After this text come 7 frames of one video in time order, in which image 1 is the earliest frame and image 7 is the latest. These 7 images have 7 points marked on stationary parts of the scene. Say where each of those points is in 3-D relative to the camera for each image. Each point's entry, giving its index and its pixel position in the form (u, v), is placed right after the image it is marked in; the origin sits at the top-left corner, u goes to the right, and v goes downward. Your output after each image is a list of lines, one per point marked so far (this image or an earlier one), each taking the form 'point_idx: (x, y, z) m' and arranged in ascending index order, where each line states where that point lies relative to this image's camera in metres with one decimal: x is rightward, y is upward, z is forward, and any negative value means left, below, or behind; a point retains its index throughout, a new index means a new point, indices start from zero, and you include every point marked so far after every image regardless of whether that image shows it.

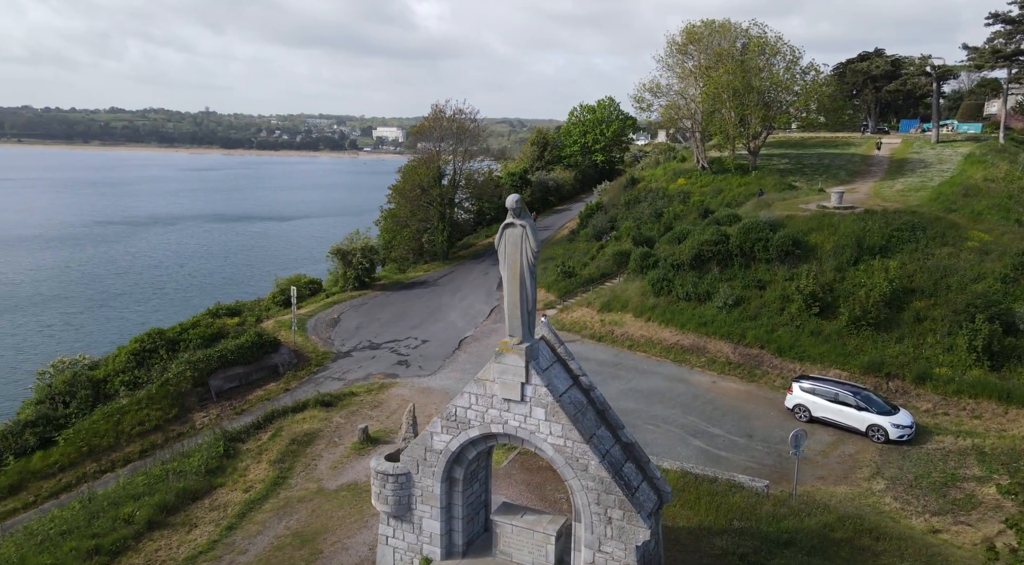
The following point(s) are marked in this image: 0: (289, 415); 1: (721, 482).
0: (-6.2, -3.7, +20.0) m
1: (+4.4, -4.2, +15.0) m
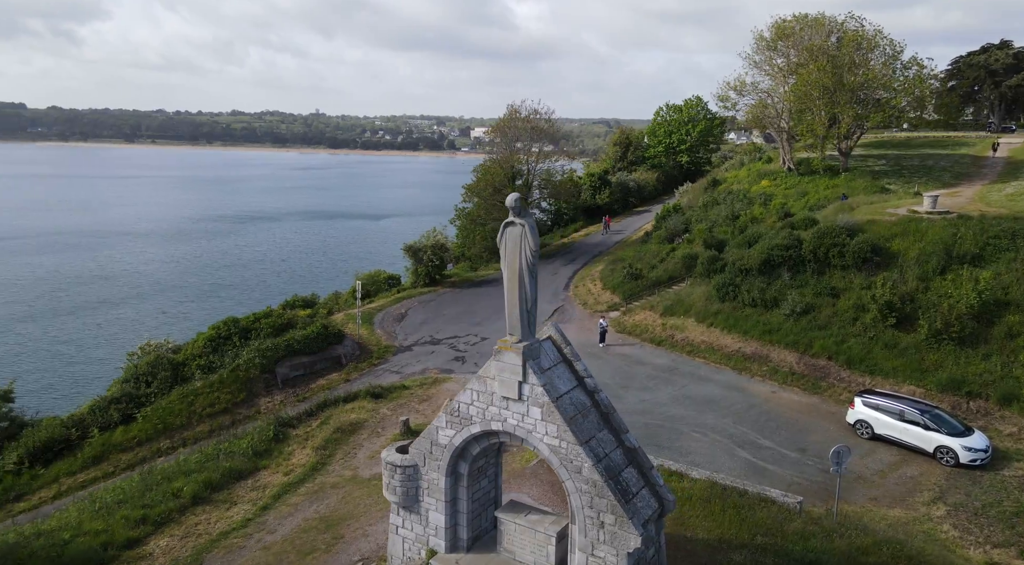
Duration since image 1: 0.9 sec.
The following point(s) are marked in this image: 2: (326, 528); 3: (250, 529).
0: (-5.0, -3.6, +20.8) m
1: (+4.8, -4.3, +14.4) m
2: (-3.7, -4.8, +14.0) m
3: (-5.2, -4.9, +14.0) m
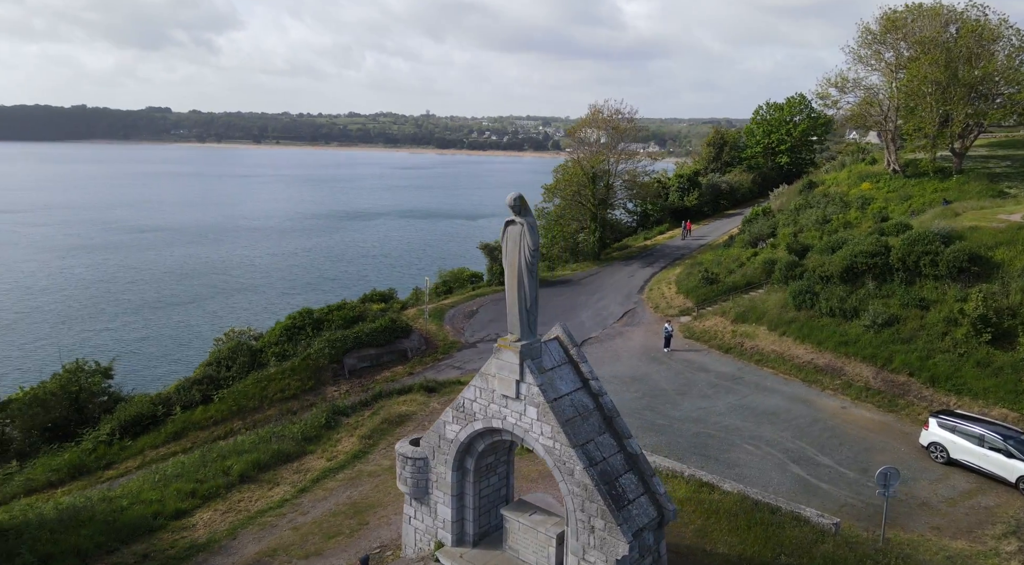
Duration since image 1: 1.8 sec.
0: (-3.5, -3.5, +21.5) m
1: (+5.2, -4.4, +13.7) m
2: (-3.2, -4.7, +14.5) m
3: (-4.7, -4.7, +14.8) m
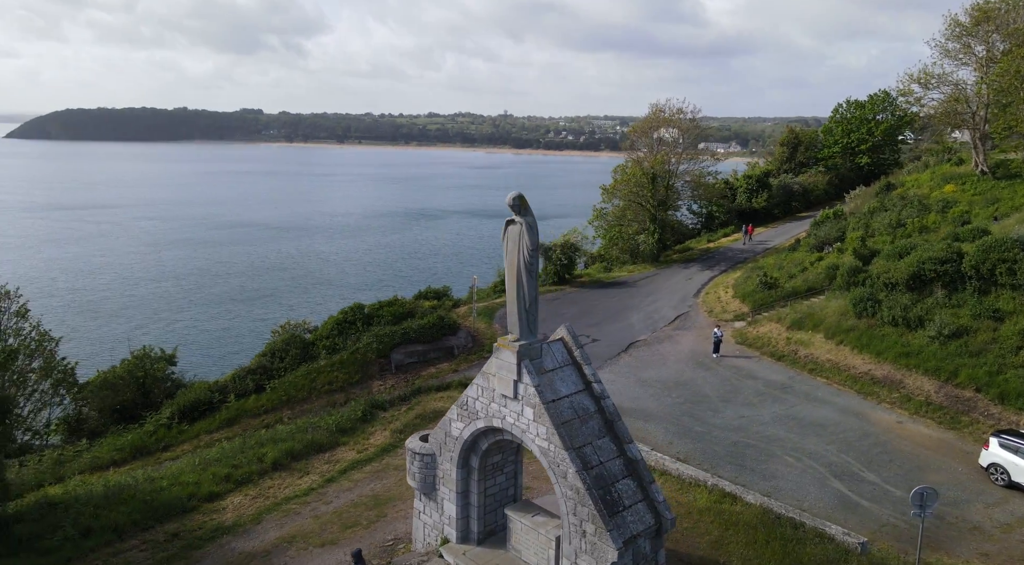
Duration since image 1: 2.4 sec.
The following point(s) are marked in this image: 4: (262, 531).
0: (-2.4, -3.4, +21.8) m
1: (+5.5, -4.5, +13.1) m
2: (-2.9, -4.6, +14.8) m
3: (-4.3, -4.6, +15.3) m
4: (-4.8, -4.8, +13.8) m
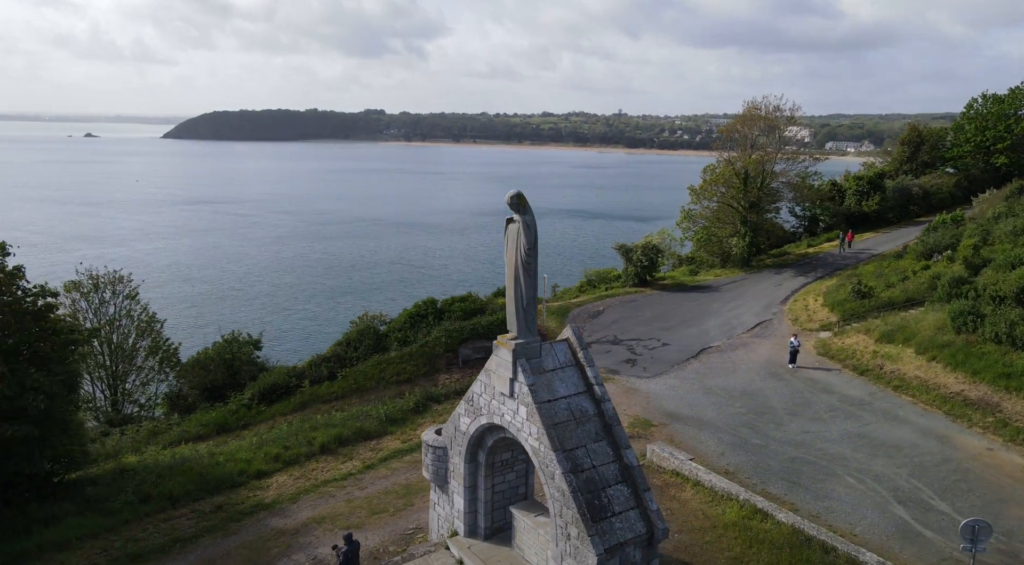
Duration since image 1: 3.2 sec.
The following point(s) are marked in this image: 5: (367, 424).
0: (-0.7, -3.3, +22.0) m
1: (+5.6, -4.7, +12.2) m
2: (-2.3, -4.5, +15.2) m
3: (-3.7, -4.4, +15.9) m
4: (-4.4, -4.6, +14.5) m
5: (-3.8, -3.7, +18.8) m
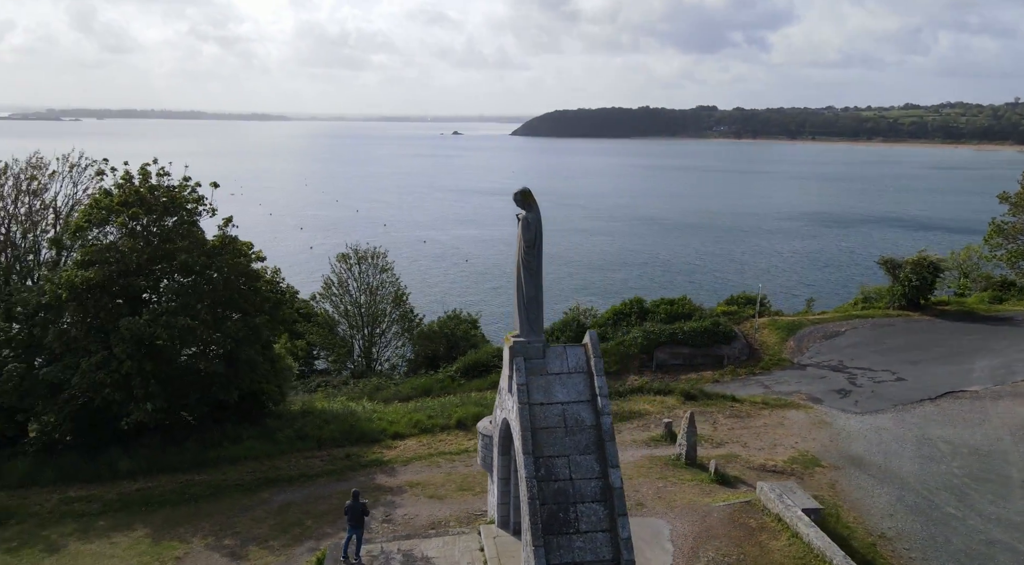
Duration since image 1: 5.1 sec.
0: (+4.3, -3.4, +21.1) m
1: (+5.5, -5.1, +9.5) m
2: (-0.3, -4.3, +15.7) m
3: (-1.2, -4.1, +16.9) m
4: (-2.4, -4.3, +16.0) m
5: (0.0, -3.5, +19.5) m
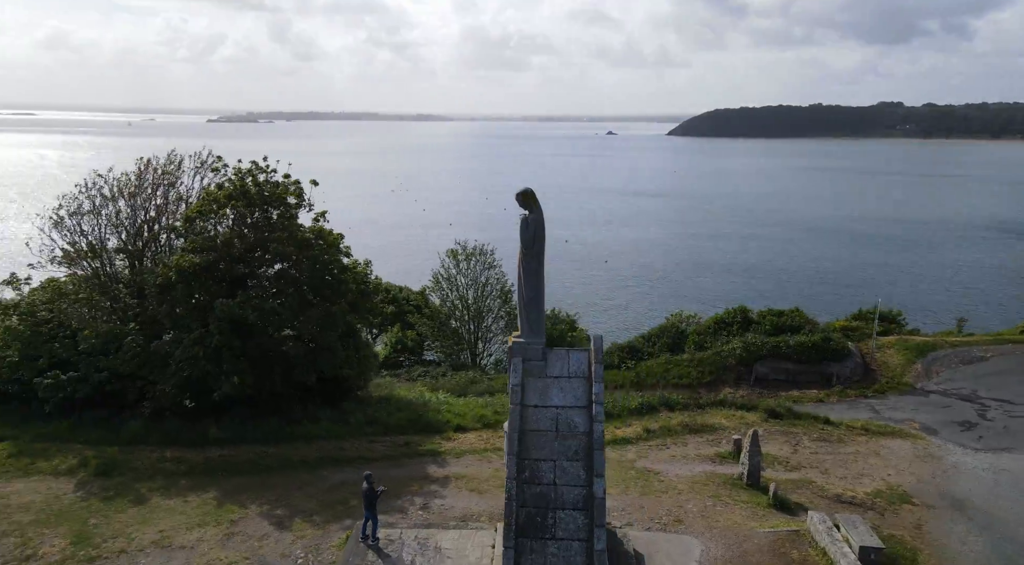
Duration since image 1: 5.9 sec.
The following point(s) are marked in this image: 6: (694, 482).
0: (+6.4, -3.6, +19.8) m
1: (+5.0, -5.3, +8.2) m
2: (+0.8, -4.3, +15.6) m
3: (+0.2, -4.1, +16.9) m
4: (-1.3, -4.2, +16.3) m
5: (+1.9, -3.5, +19.2) m
6: (+3.8, -4.2, +15.0) m
